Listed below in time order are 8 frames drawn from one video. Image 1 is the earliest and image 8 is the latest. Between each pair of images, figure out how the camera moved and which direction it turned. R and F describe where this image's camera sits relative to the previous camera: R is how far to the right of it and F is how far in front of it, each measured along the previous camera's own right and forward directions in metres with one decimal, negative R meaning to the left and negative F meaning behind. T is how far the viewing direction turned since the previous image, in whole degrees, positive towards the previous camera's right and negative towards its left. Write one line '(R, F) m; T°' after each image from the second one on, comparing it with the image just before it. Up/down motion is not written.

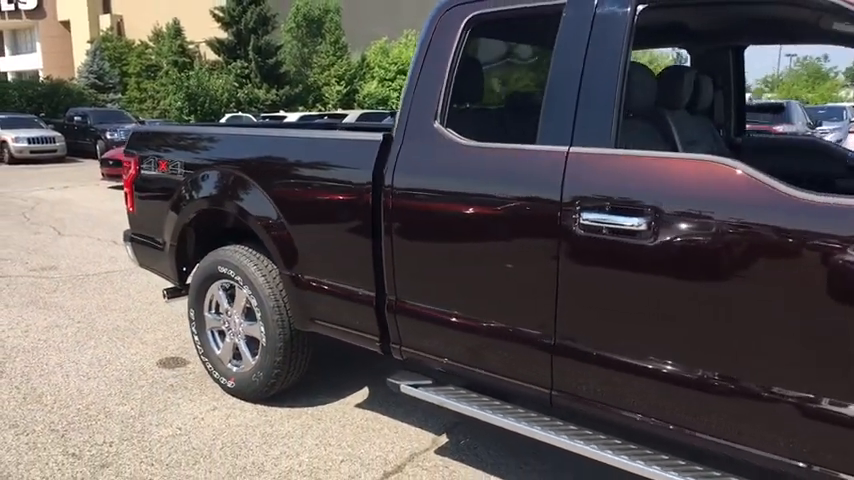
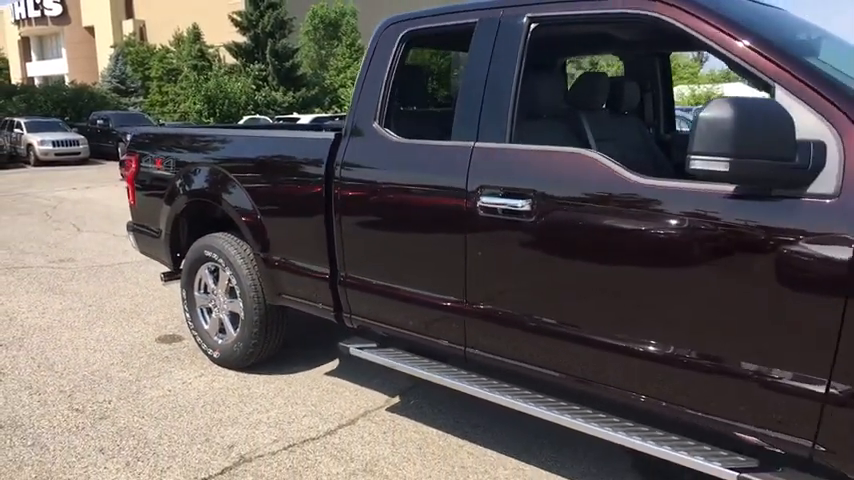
(+0.4, -0.5) m; -2°
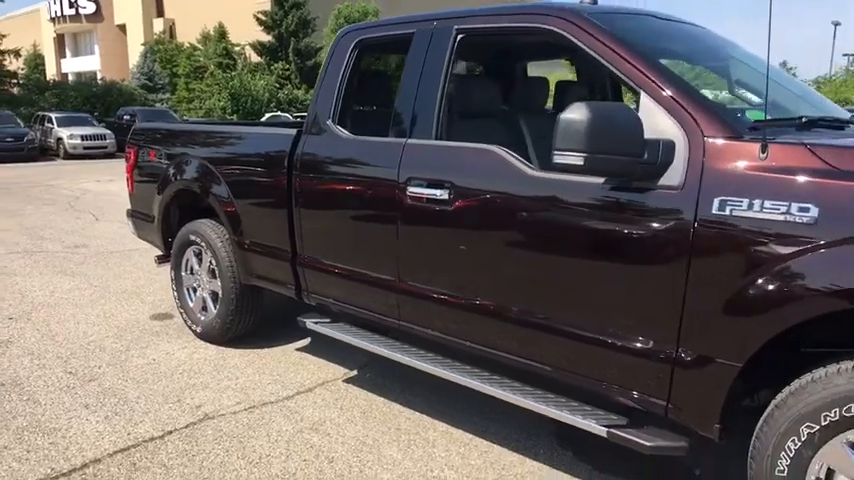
(+0.5, -0.4) m; -2°
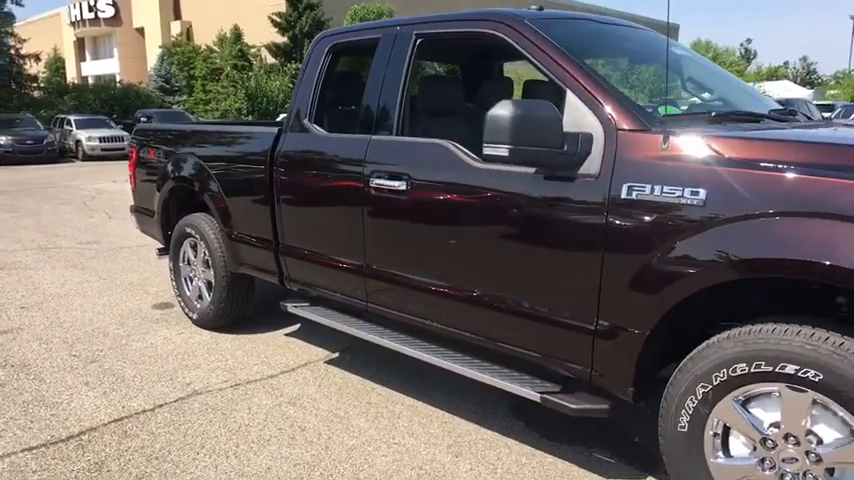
(+0.3, -0.3) m; -2°
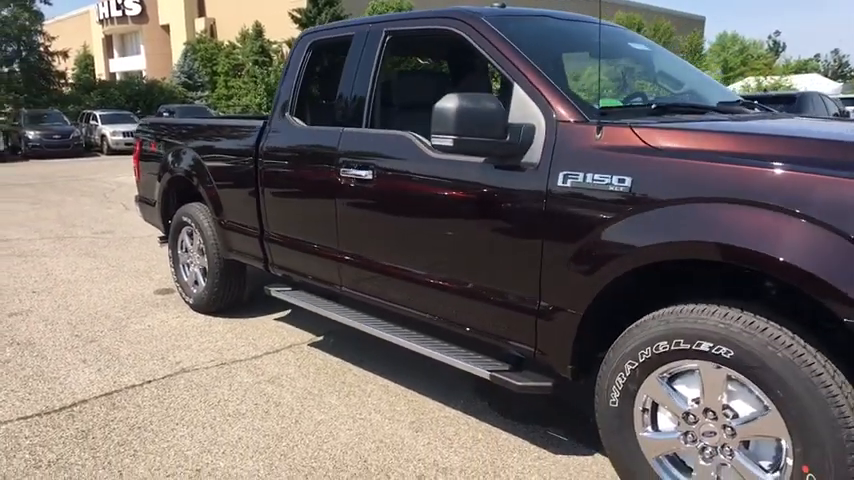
(+0.3, -0.2) m; -2°
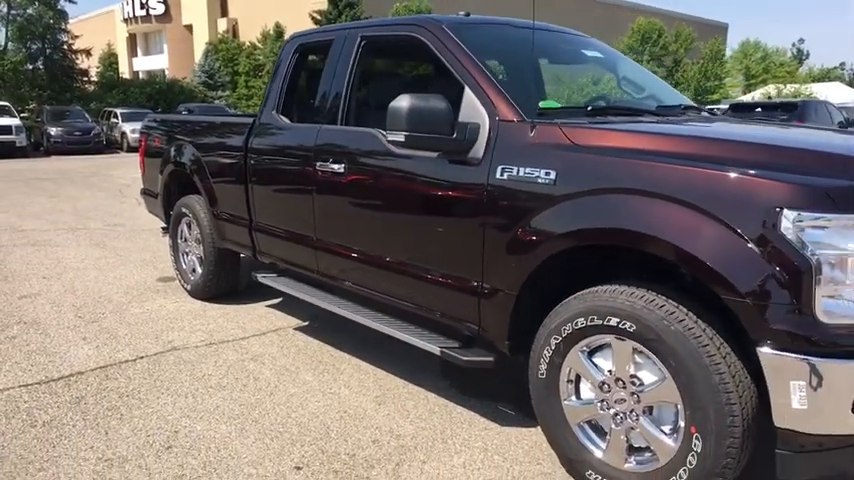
(+0.3, -0.3) m; -2°
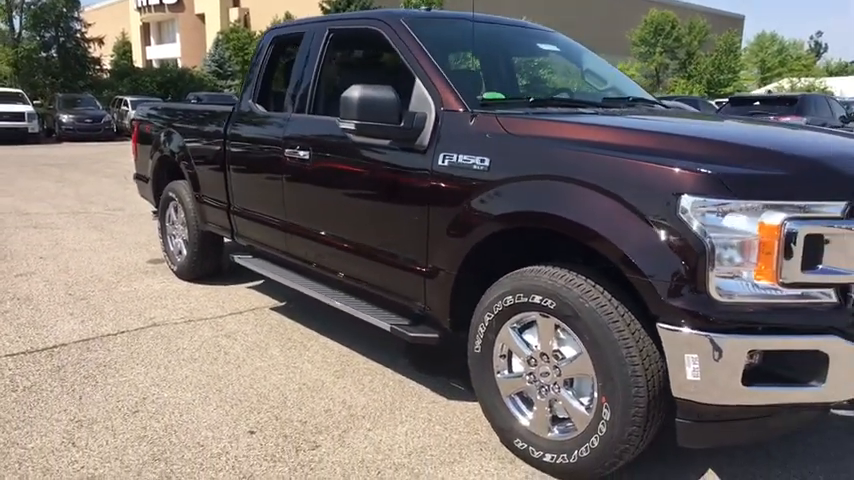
(+0.3, -0.2) m; -1°
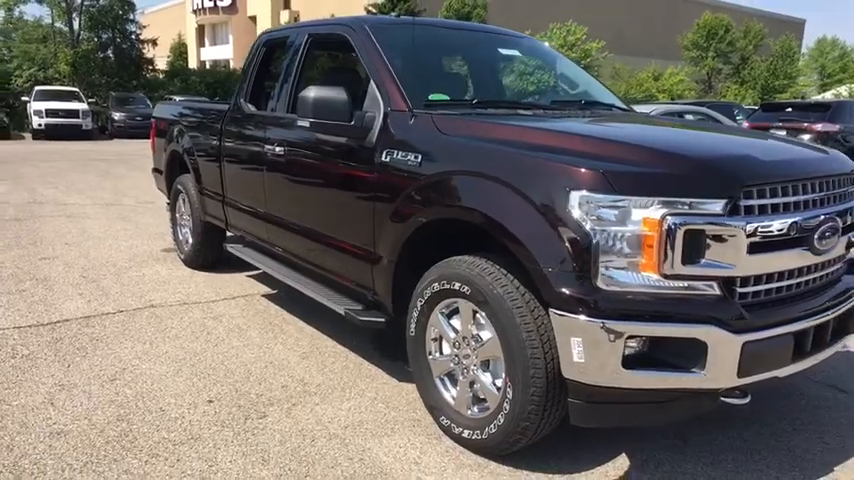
(+0.6, -0.2) m; -4°
